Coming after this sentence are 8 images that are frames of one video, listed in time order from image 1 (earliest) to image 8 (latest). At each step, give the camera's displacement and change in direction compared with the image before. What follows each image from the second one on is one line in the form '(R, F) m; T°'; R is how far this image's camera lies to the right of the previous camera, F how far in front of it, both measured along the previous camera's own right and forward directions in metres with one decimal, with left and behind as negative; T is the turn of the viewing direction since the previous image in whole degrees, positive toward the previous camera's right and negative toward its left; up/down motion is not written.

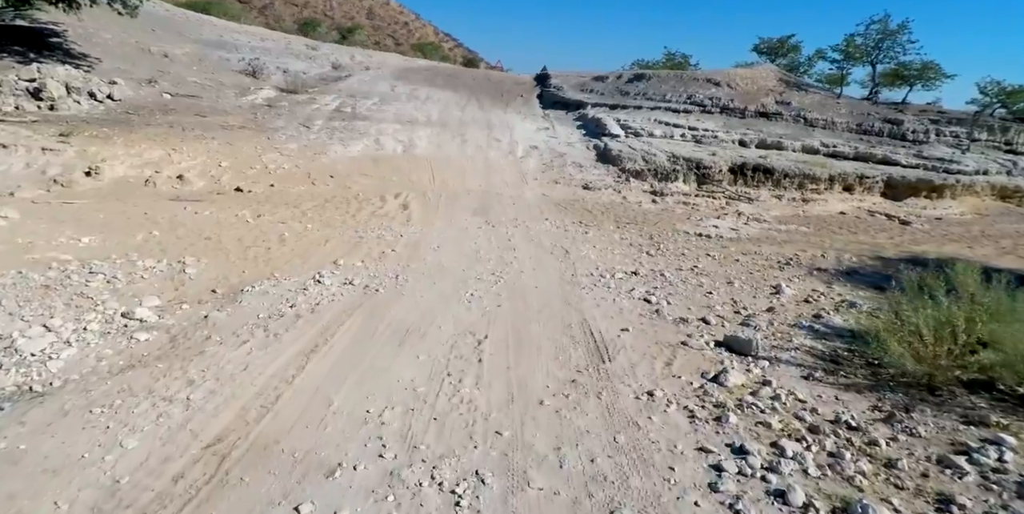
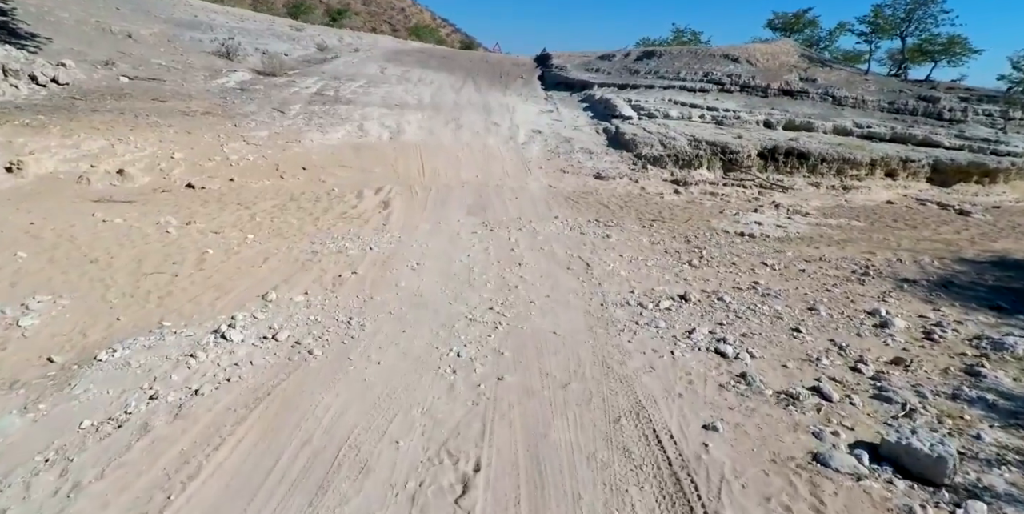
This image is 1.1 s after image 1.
(0.0, +1.7) m; 0°
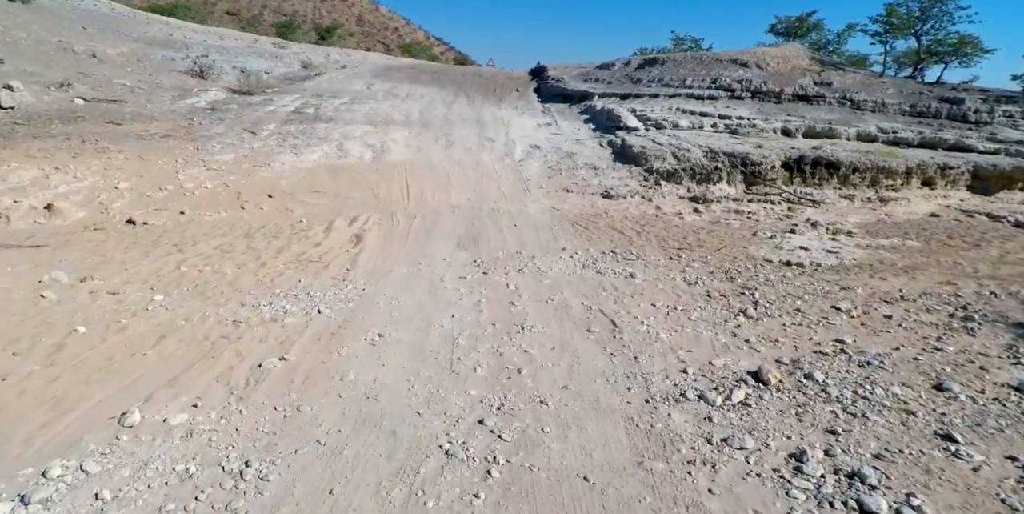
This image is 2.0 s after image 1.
(0.0, +1.4) m; 0°
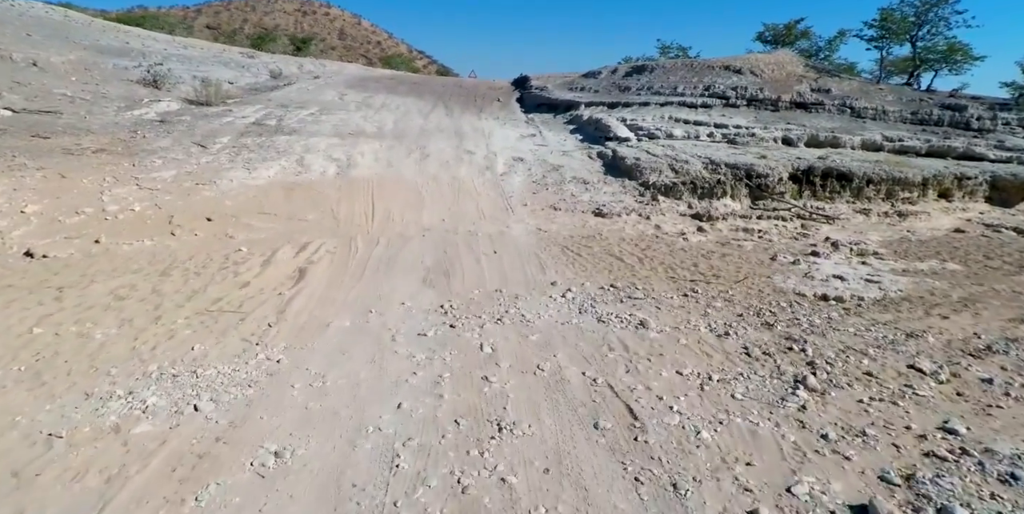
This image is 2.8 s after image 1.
(+0.1, +1.3) m; +1°
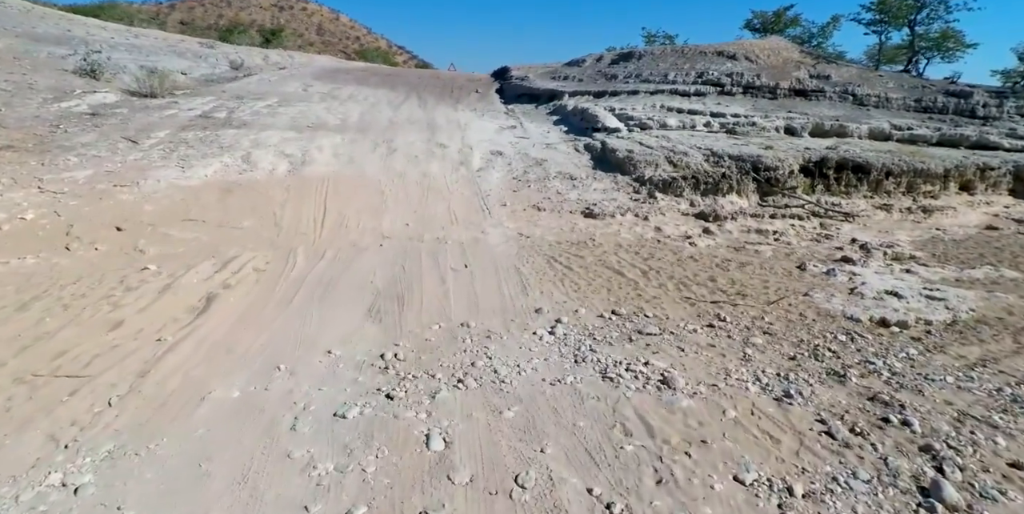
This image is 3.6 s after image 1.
(+0.1, +1.3) m; +2°
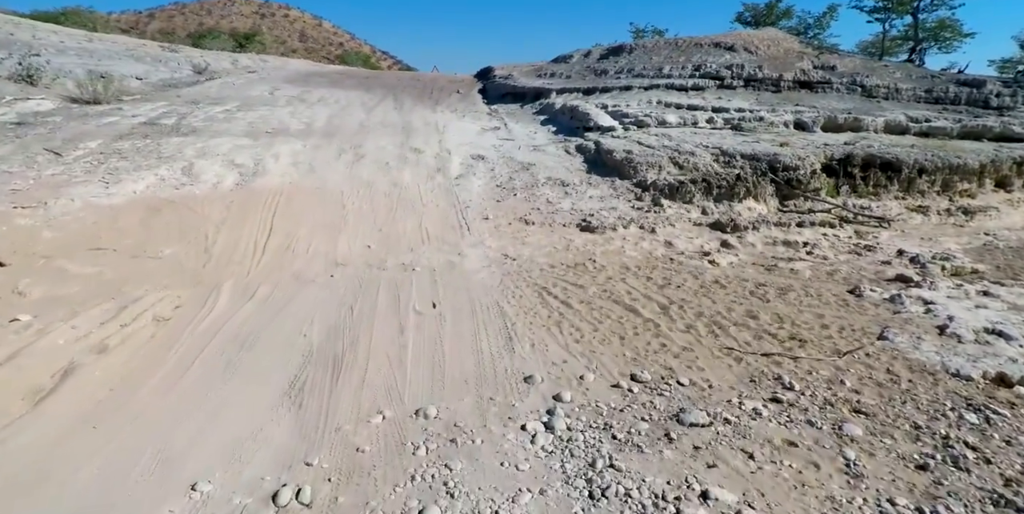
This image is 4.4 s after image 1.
(+0.1, +1.2) m; +1°
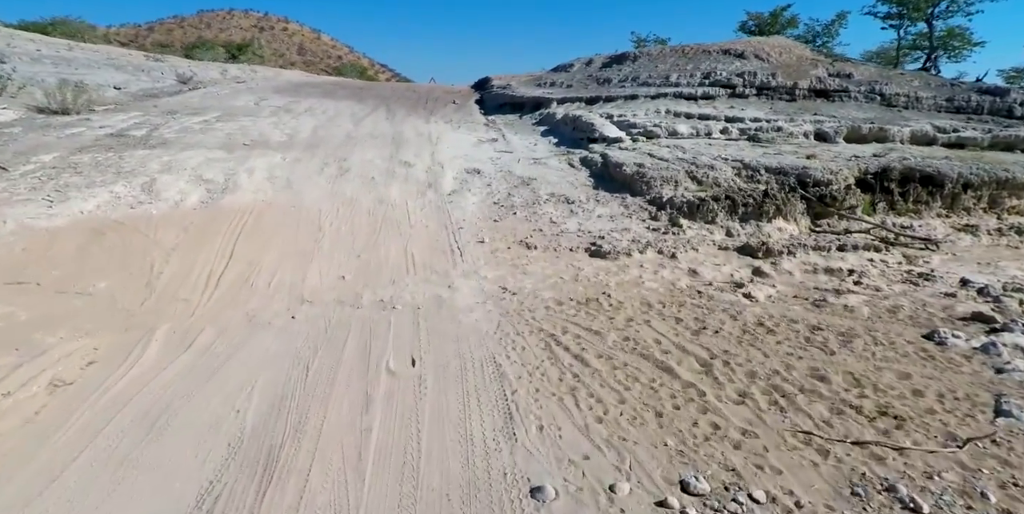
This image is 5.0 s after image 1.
(0.0, +0.9) m; 0°
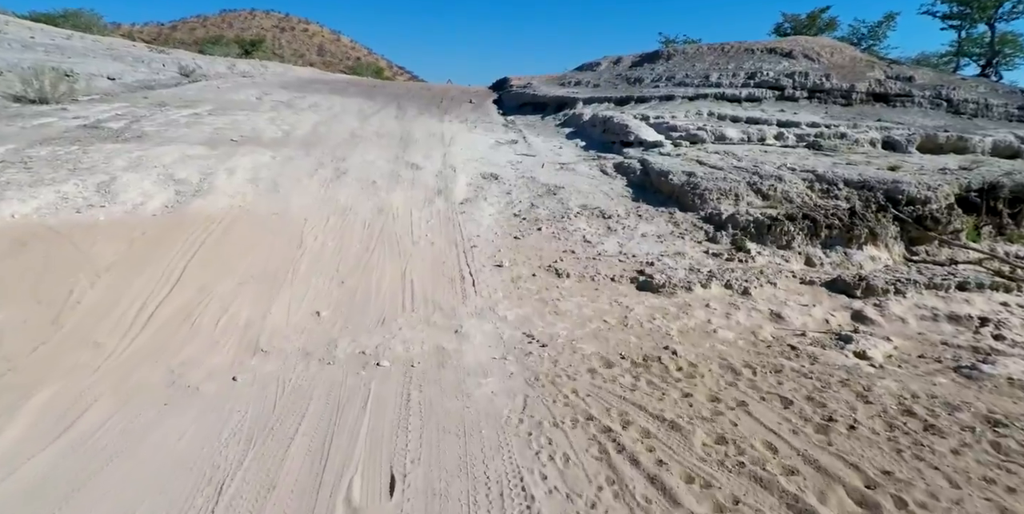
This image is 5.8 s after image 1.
(-0.1, +1.3) m; -1°
